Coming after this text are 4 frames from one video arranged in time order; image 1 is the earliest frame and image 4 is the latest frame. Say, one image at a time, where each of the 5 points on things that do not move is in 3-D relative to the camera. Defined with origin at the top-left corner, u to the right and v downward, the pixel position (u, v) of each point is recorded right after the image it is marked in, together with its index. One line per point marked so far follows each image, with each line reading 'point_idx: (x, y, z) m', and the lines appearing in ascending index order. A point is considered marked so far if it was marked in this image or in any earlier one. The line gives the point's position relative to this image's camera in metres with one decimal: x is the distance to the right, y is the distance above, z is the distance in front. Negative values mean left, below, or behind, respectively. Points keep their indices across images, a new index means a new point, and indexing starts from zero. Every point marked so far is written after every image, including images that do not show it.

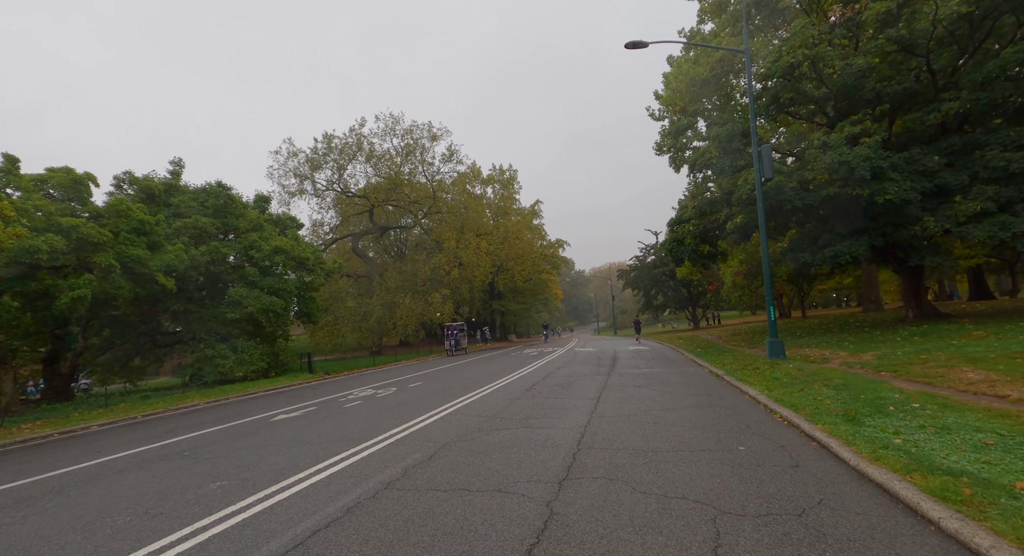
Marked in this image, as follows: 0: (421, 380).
0: (-3.3, -3.7, +17.5) m
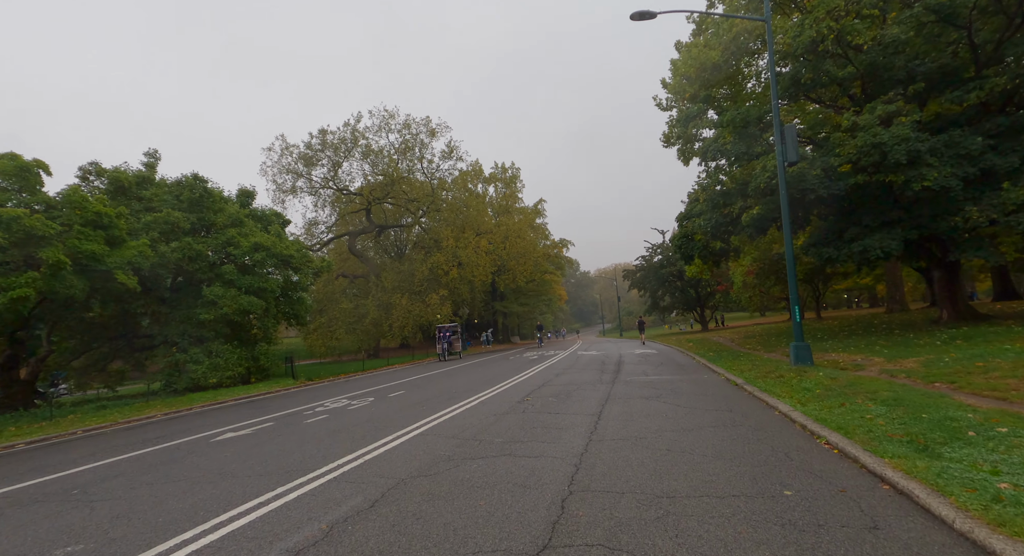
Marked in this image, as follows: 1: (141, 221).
0: (-3.5, -3.6, +15.8) m
1: (-15.0, +2.3, +19.7) m
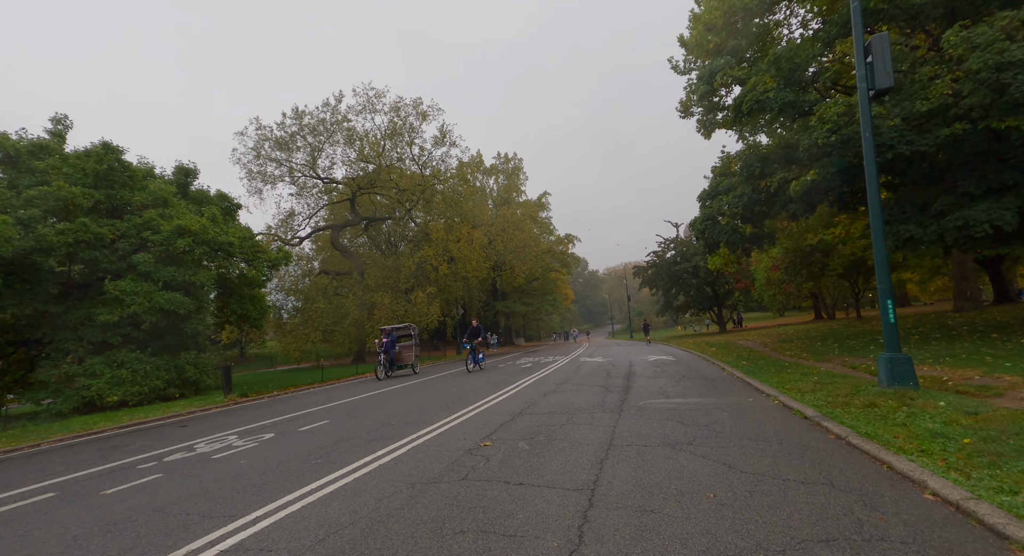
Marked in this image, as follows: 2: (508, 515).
0: (-4.2, -3.2, +11.5) m
1: (-15.7, +2.6, +15.7) m
2: (0.0, -2.4, +5.0) m
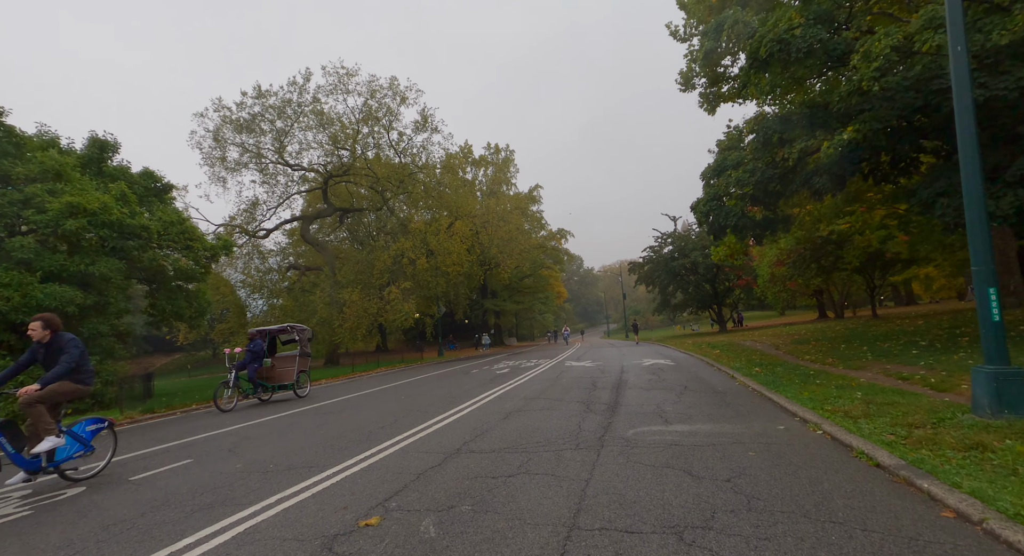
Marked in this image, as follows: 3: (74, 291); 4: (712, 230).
0: (-5.2, -2.9, +8.4) m
1: (-16.7, +2.9, +12.5) m
2: (-1.0, -2.1, +1.9) m
3: (-12.9, -0.3, +14.4) m
4: (+7.7, +1.8, +18.7) m
